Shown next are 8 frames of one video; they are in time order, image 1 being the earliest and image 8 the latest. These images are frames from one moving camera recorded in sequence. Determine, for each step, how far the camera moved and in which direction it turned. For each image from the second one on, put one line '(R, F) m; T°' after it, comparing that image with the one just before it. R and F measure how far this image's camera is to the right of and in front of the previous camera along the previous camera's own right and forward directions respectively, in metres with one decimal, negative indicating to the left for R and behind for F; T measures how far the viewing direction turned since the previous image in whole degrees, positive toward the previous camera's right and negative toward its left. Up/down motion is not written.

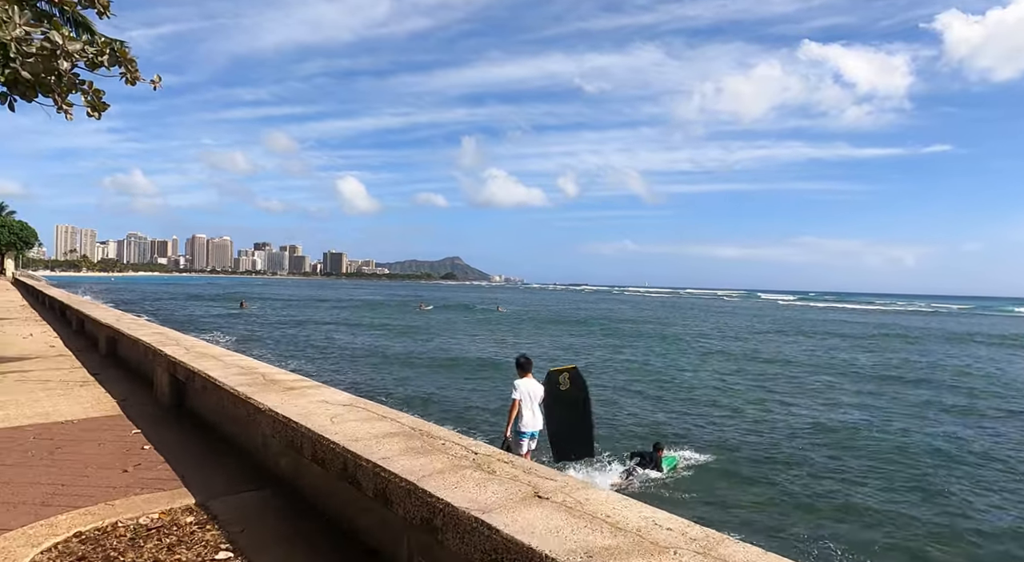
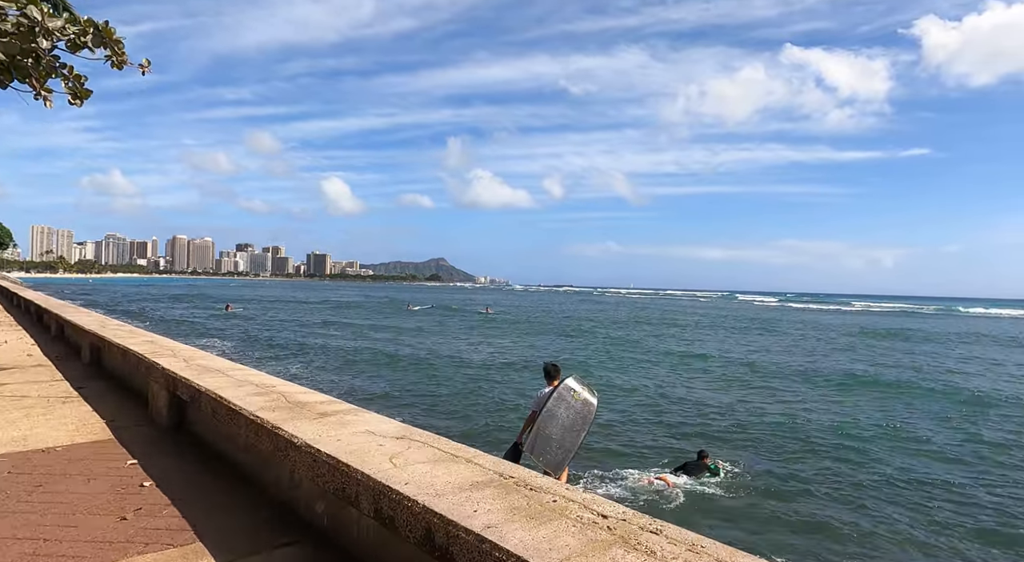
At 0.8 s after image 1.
(-0.1, +0.2) m; +1°
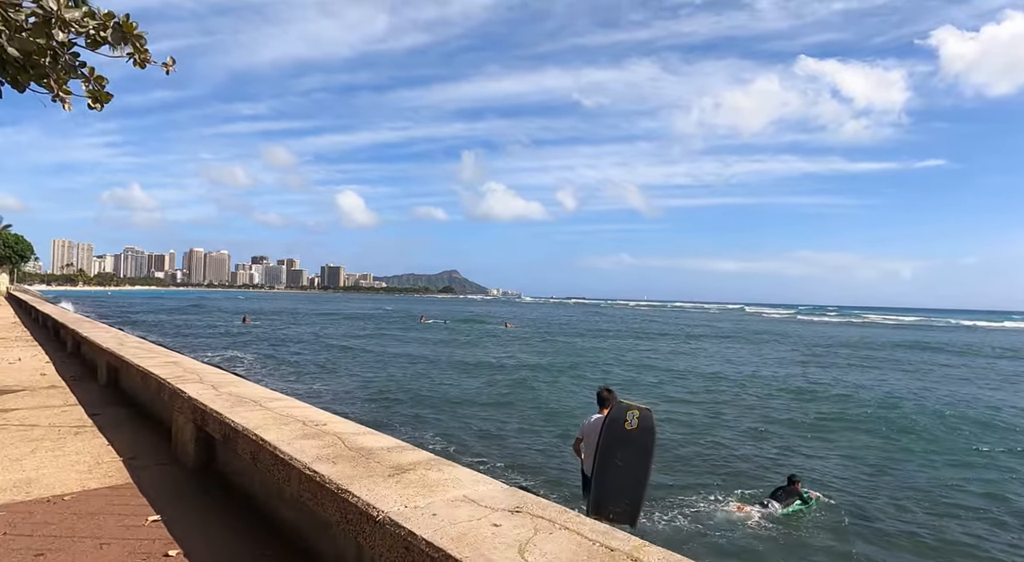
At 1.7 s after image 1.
(-0.1, +0.2) m; -1°
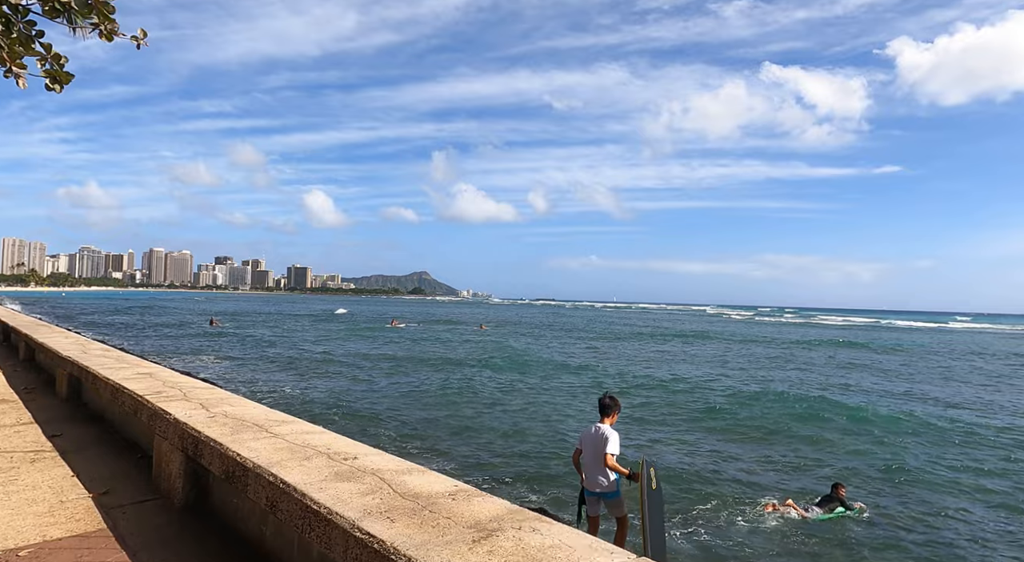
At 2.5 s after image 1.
(-0.1, +0.2) m; +3°
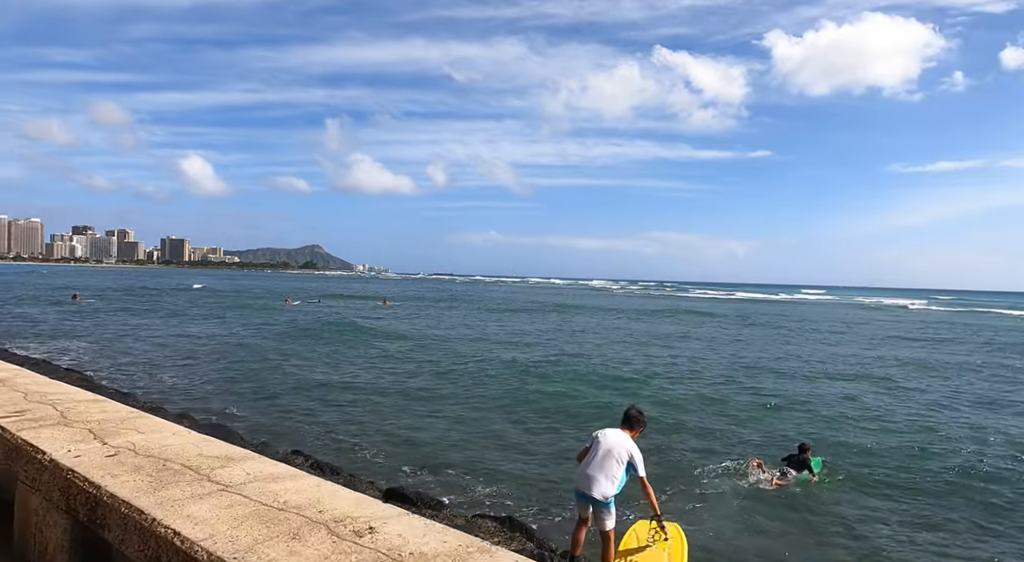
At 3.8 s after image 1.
(-1.1, +1.6) m; +9°
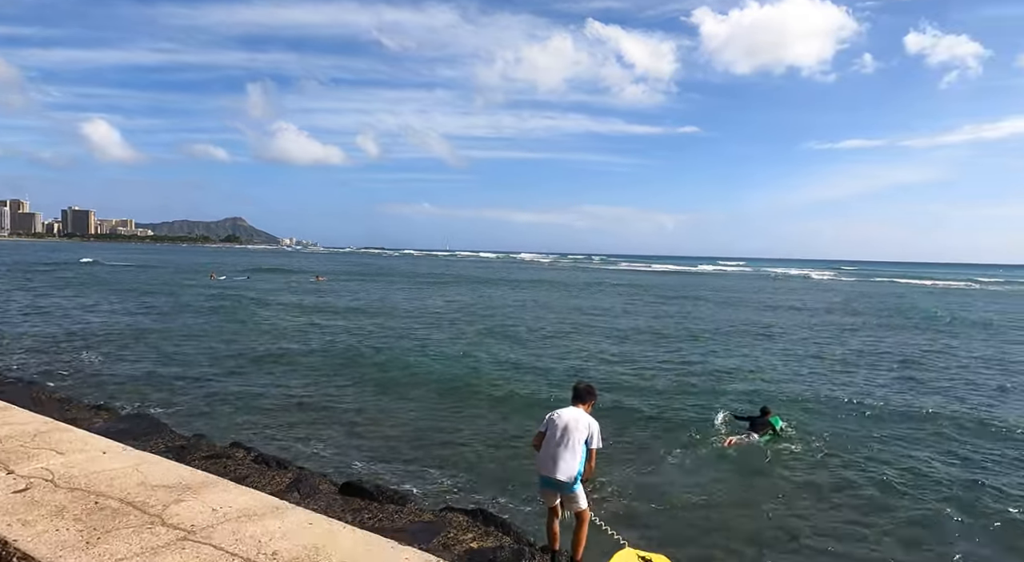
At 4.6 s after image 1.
(-0.6, +1.0) m; +6°
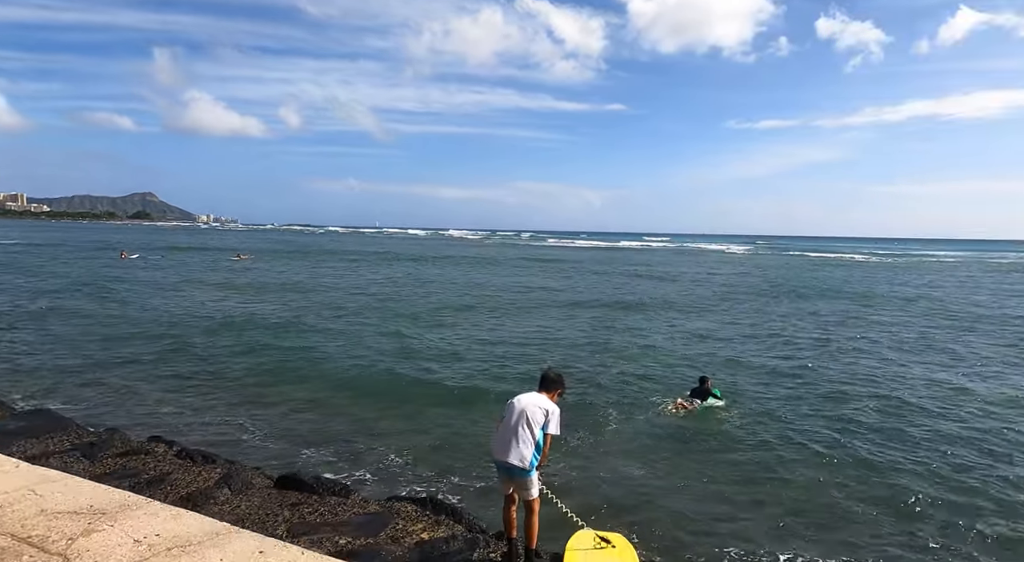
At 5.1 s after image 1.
(-0.3, +0.6) m; +6°
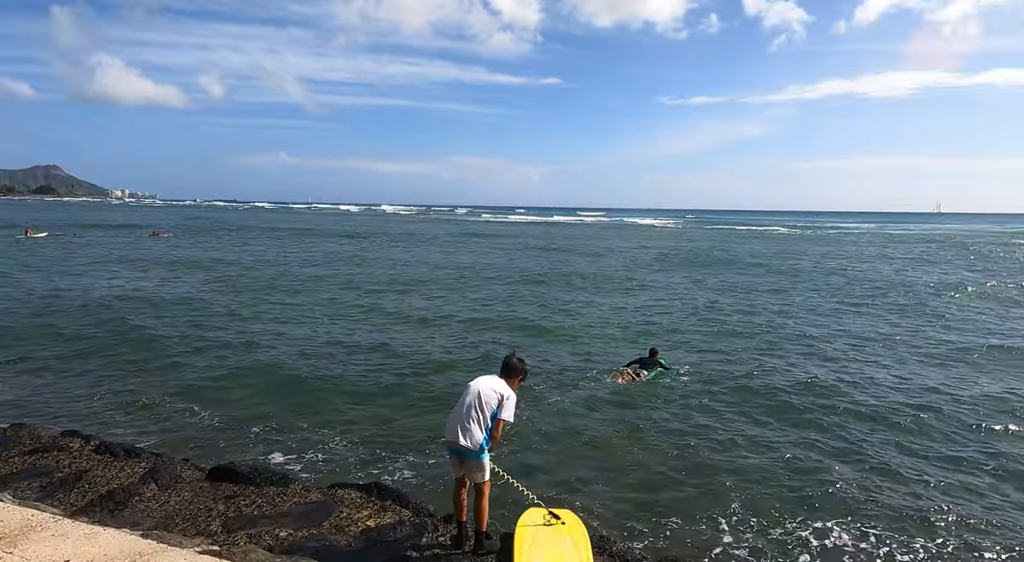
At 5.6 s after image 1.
(-0.1, +0.3) m; +5°
